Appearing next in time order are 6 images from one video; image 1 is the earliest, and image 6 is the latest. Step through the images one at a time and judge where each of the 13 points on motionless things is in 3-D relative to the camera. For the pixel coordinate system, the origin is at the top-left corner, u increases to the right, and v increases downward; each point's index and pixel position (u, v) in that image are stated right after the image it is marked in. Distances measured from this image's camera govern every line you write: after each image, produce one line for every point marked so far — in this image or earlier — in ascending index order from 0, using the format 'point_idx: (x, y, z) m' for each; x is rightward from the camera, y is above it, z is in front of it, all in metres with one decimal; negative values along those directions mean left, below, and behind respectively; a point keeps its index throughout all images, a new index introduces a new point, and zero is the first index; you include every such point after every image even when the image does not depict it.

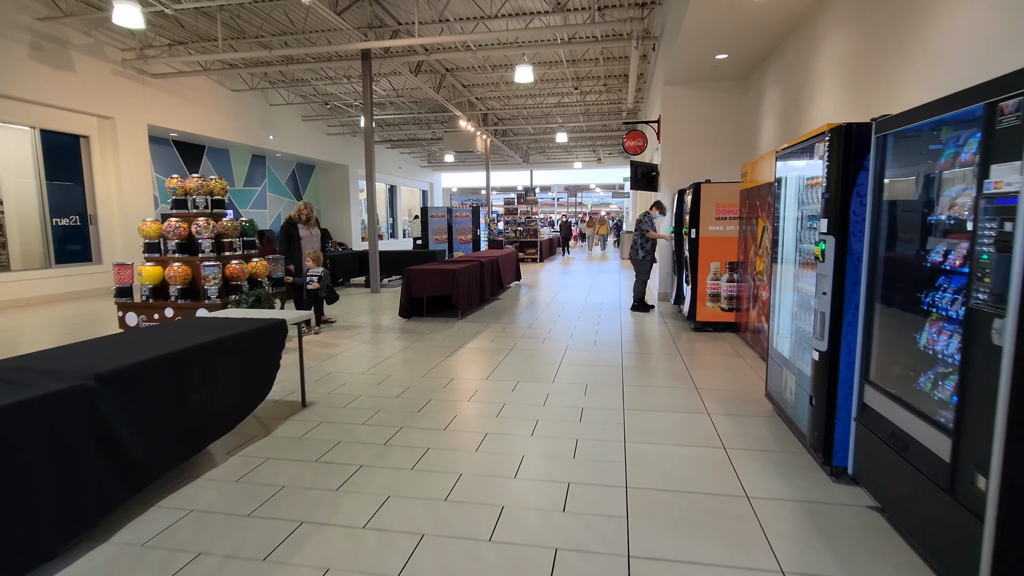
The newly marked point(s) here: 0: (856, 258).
0: (+1.3, +0.1, +2.2) m
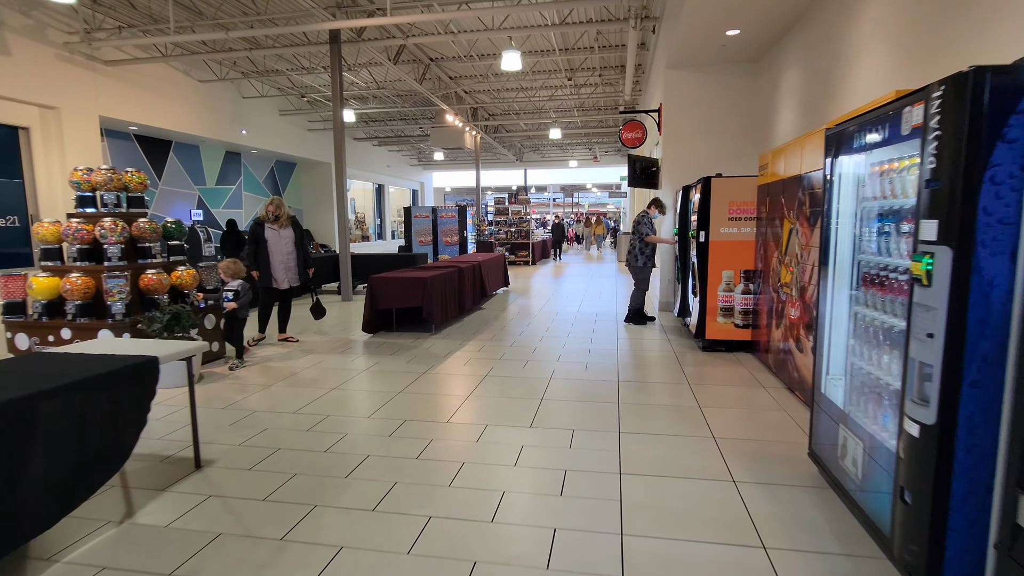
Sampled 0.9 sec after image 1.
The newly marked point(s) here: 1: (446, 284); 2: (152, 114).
0: (+1.2, 0.0, +1.4) m
1: (-0.7, 0.0, +6.0) m
2: (-6.4, +3.1, +10.0) m
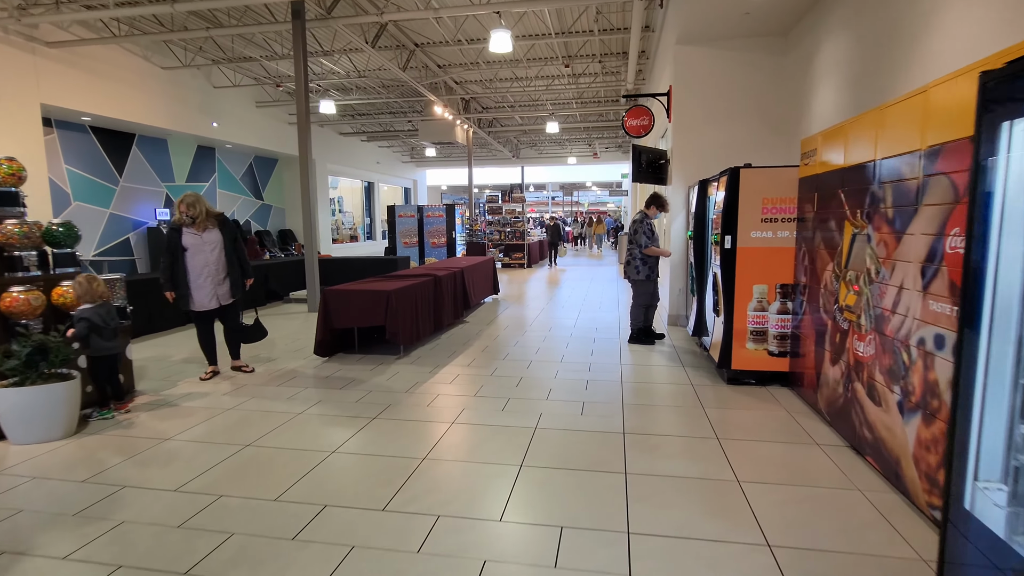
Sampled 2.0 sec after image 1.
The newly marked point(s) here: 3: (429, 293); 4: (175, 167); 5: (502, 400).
0: (+1.0, -0.1, +0.5) m
1: (-0.9, -0.1, +5.1) m
2: (-6.6, +3.0, +9.1) m
3: (-0.8, -0.1, +5.4) m
4: (-7.1, +2.5, +11.8) m
5: (-0.1, -0.7, +3.6) m
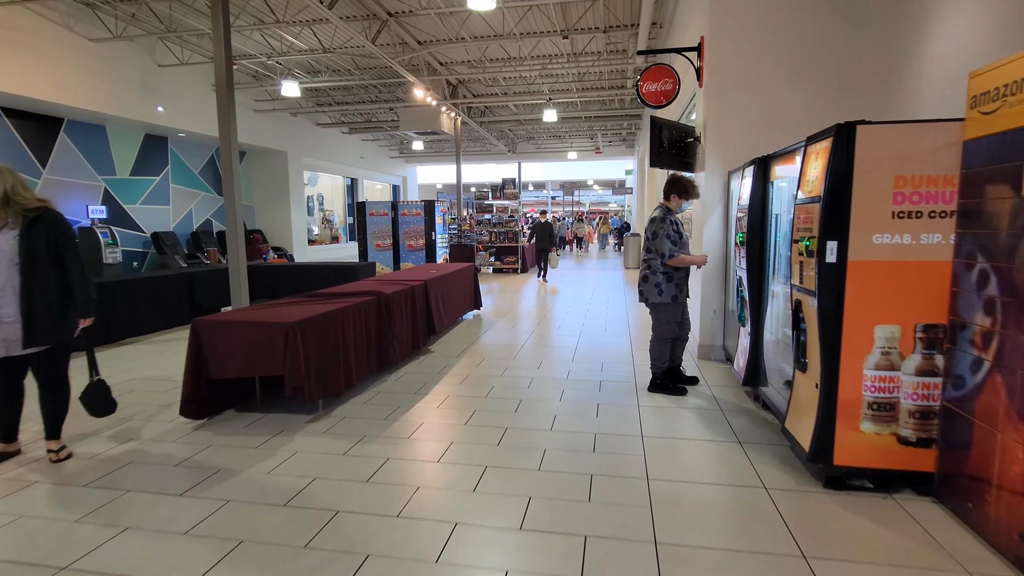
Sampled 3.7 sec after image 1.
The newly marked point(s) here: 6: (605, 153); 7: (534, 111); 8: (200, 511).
0: (+0.8, -0.3, -1.1) m
1: (-1.0, -0.2, +3.6) m
2: (-6.8, +2.8, +7.6) m
3: (-1.0, -0.2, +3.9) m
4: (-7.3, +2.4, +10.3) m
5: (-0.3, -0.9, +2.1) m
6: (+3.1, +4.5, +18.8) m
7: (+0.6, +4.6, +14.7) m
8: (-1.2, -0.9, +2.2) m
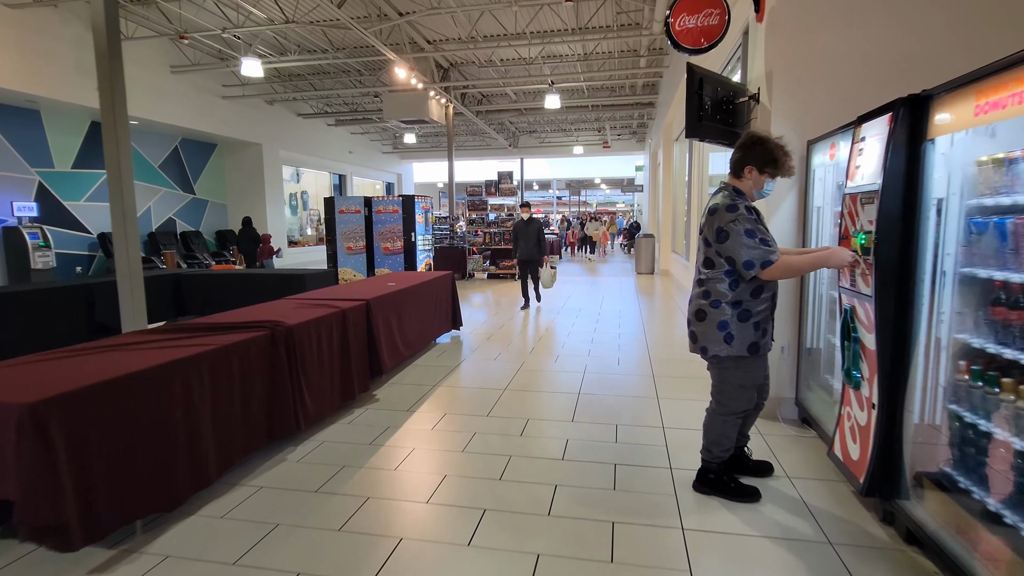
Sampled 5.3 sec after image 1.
0: (+0.6, -0.4, -2.5) m
1: (-1.2, -0.4, +2.2) m
2: (-6.9, +2.7, +6.3) m
3: (-1.1, -0.4, +2.5) m
4: (-7.3, +2.2, +8.9) m
5: (-0.4, -1.0, +0.7) m
6: (+3.1, +4.4, +17.4) m
7: (+0.6, +4.5, +13.3) m
8: (-1.4, -1.0, +0.8) m
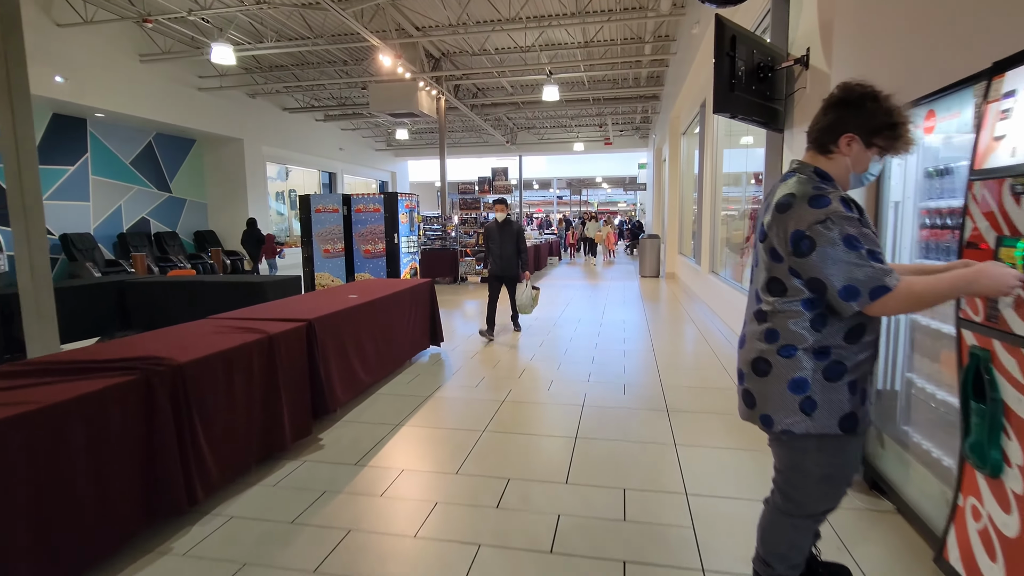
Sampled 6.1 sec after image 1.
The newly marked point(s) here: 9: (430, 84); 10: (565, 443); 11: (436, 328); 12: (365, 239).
0: (+0.5, -0.5, -3.2) m
1: (-1.3, -0.5, +1.5) m
2: (-7.0, +2.6, +5.5) m
3: (-1.2, -0.4, +1.8) m
4: (-7.4, +2.2, +8.2) m
5: (-0.5, -1.1, 0.0) m
6: (+3.1, +4.3, +16.7) m
7: (+0.5, +4.4, +12.5) m
8: (-1.5, -1.1, +0.1) m
9: (-1.5, +3.8, +10.5) m
10: (+0.3, -0.8, +2.7) m
11: (-0.6, -0.3, +4.8) m
12: (-1.9, +0.6, +7.4) m
